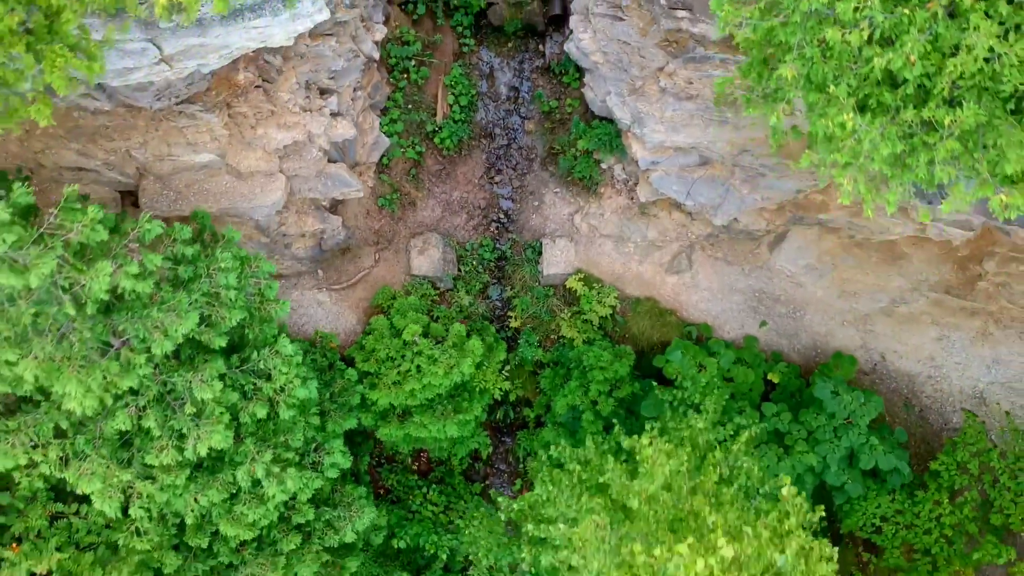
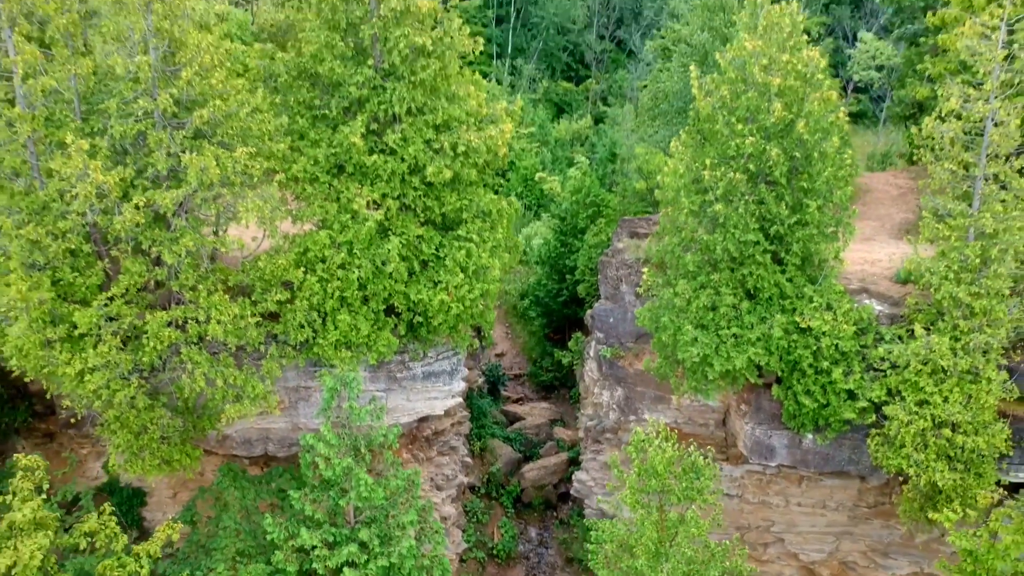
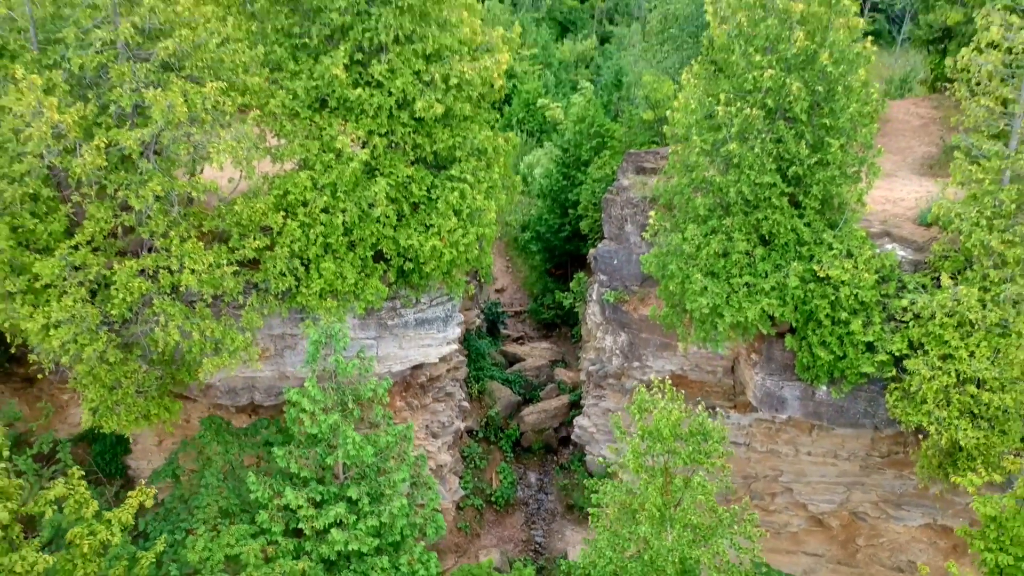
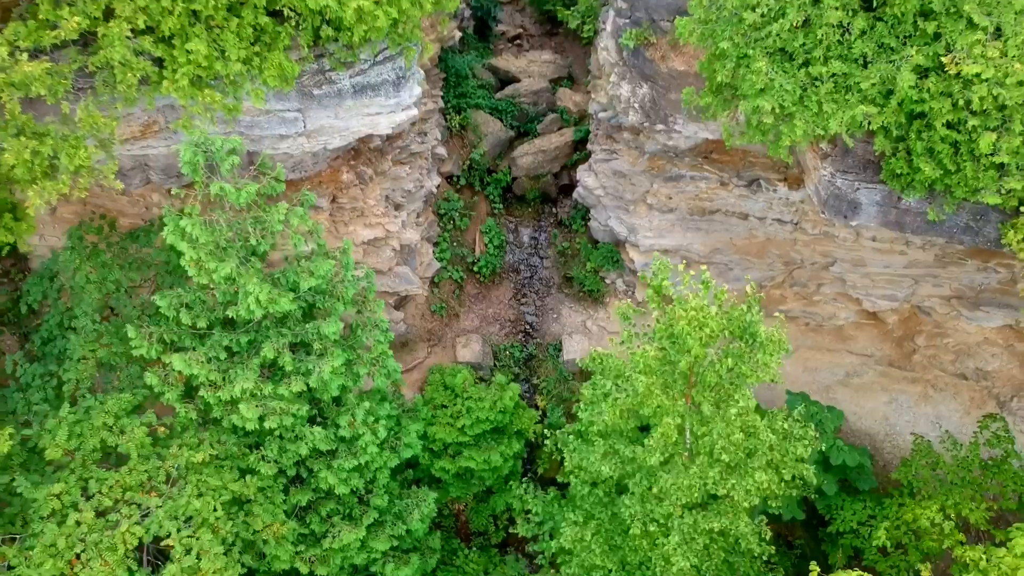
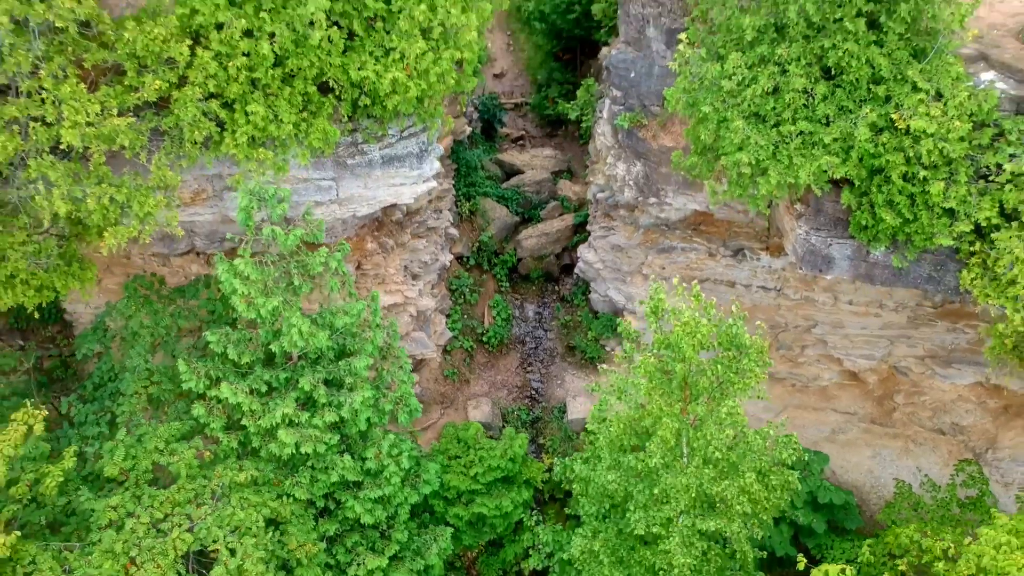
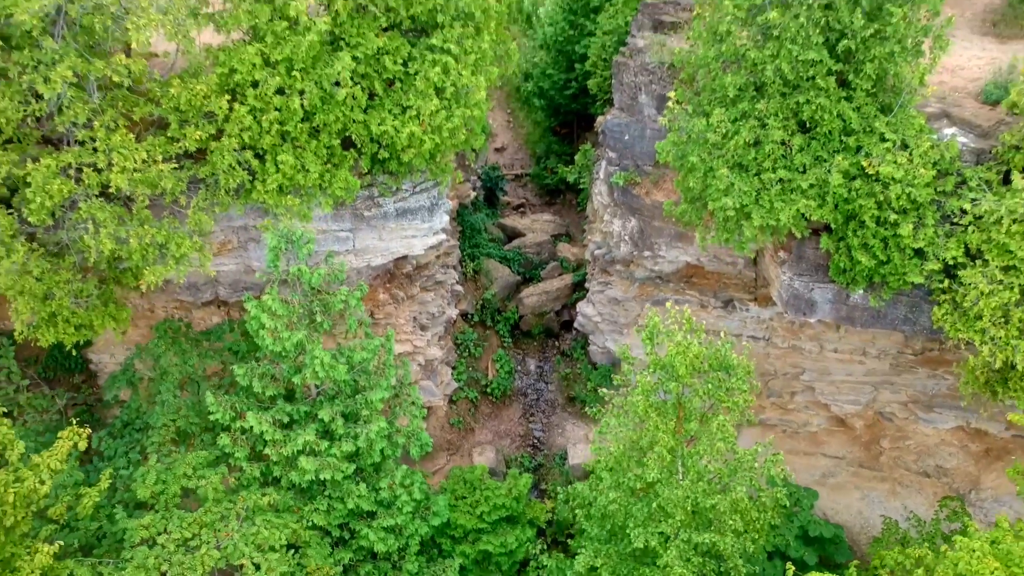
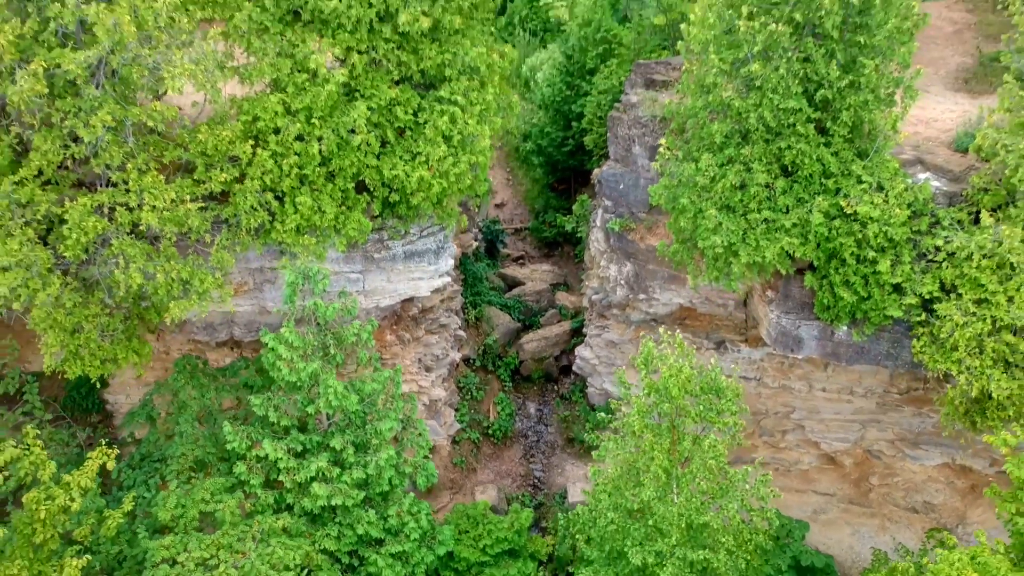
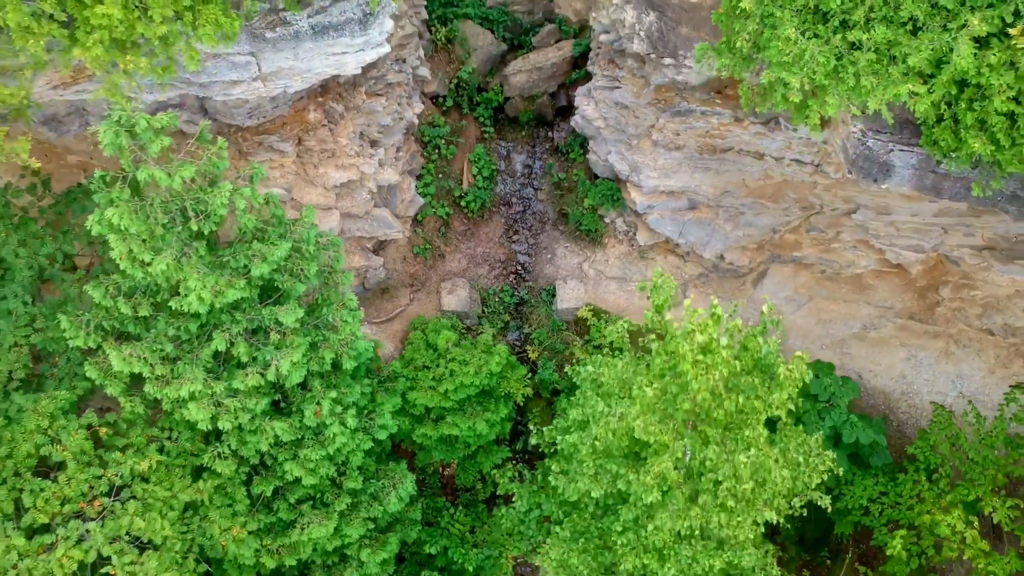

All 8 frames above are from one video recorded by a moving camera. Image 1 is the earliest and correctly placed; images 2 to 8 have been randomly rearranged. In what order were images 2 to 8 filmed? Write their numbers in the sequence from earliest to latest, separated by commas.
8, 4, 5, 6, 7, 3, 2
